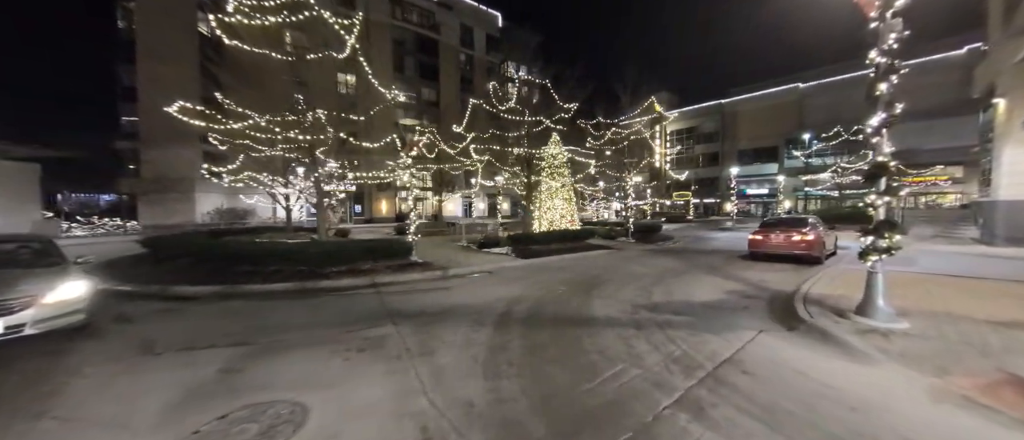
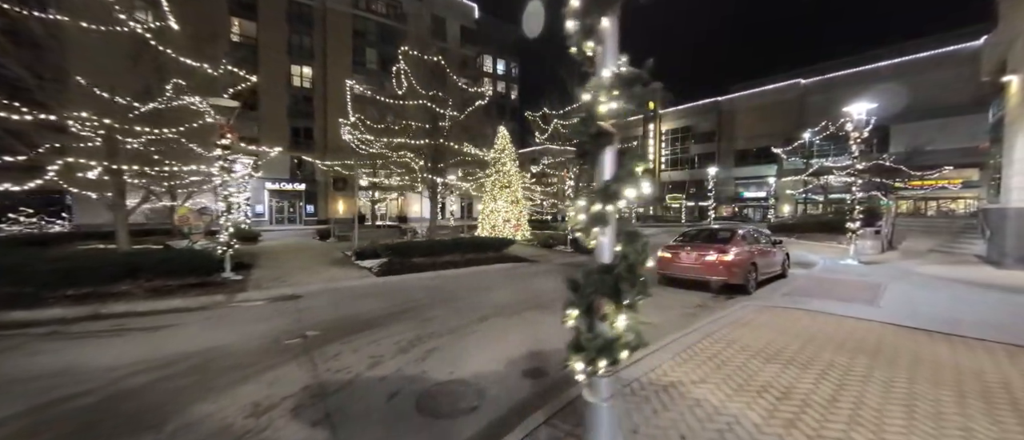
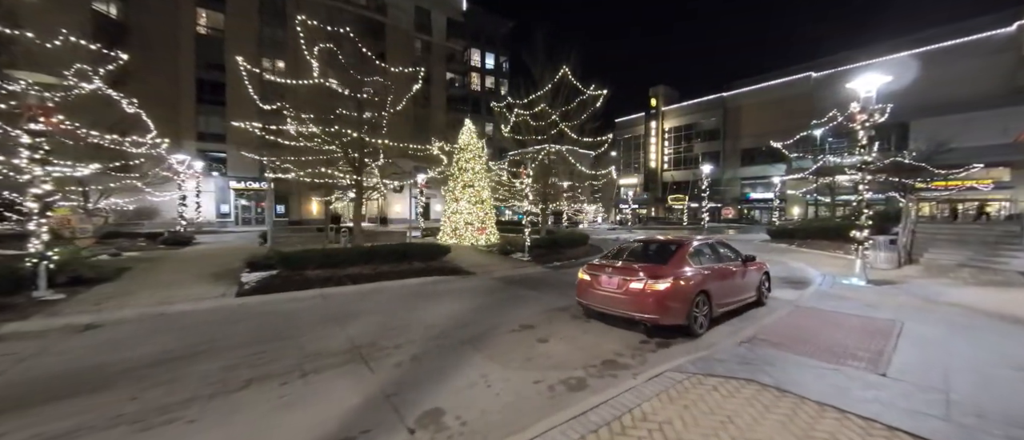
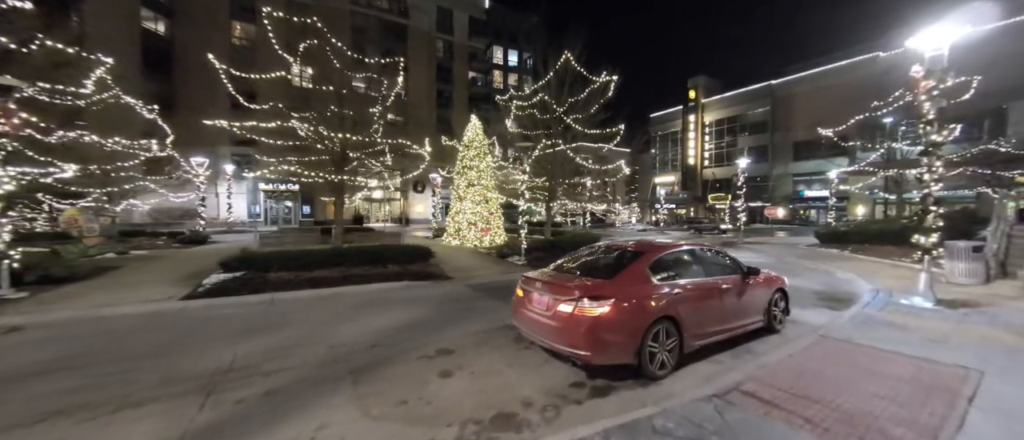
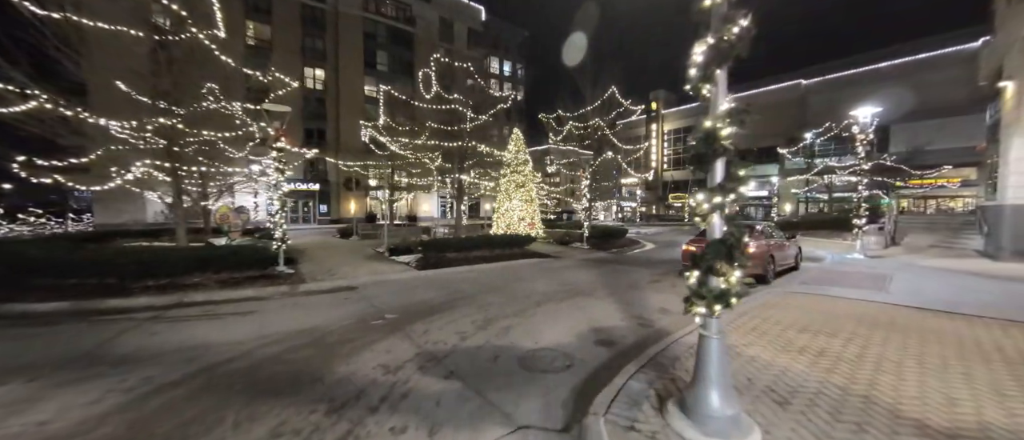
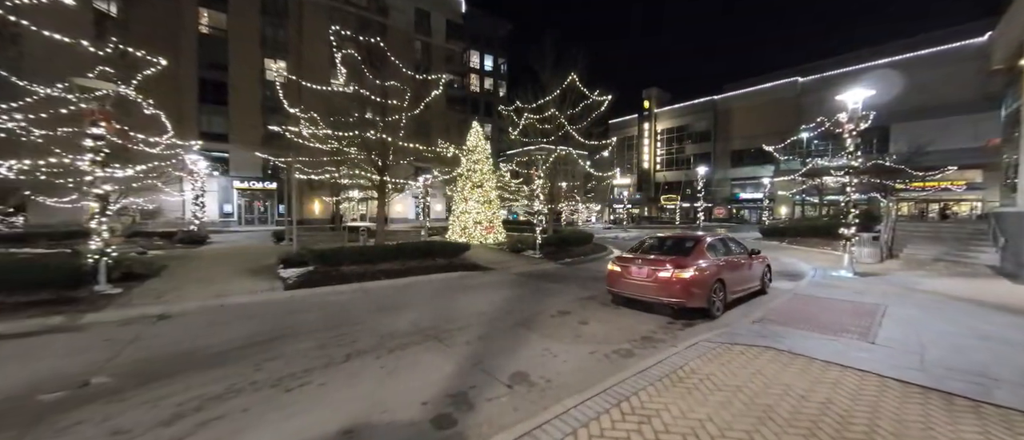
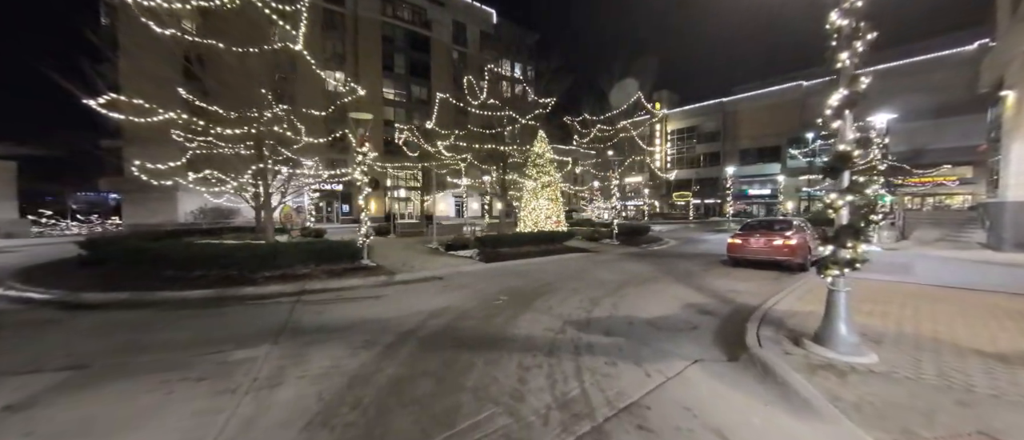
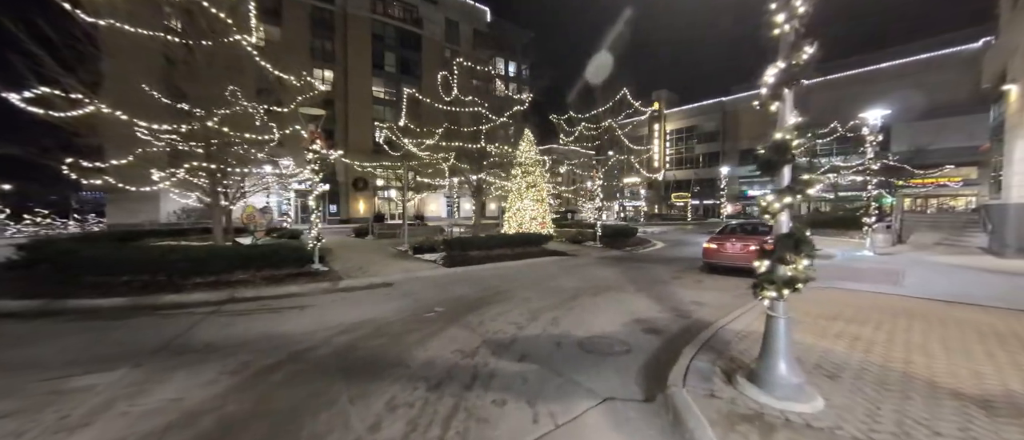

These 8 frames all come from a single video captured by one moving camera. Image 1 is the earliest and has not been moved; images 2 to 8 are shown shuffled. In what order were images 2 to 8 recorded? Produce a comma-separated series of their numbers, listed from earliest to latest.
7, 8, 5, 2, 6, 3, 4
